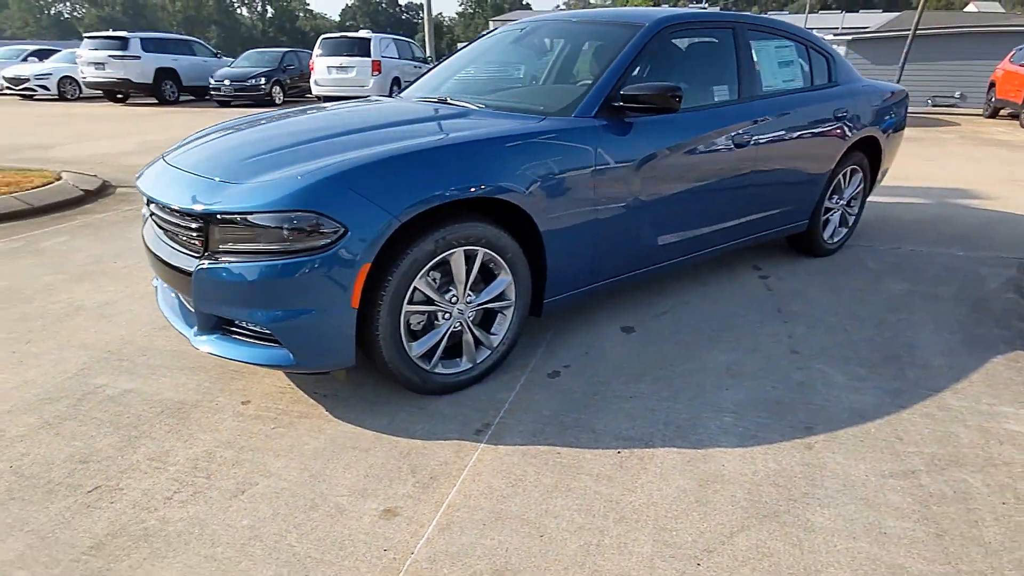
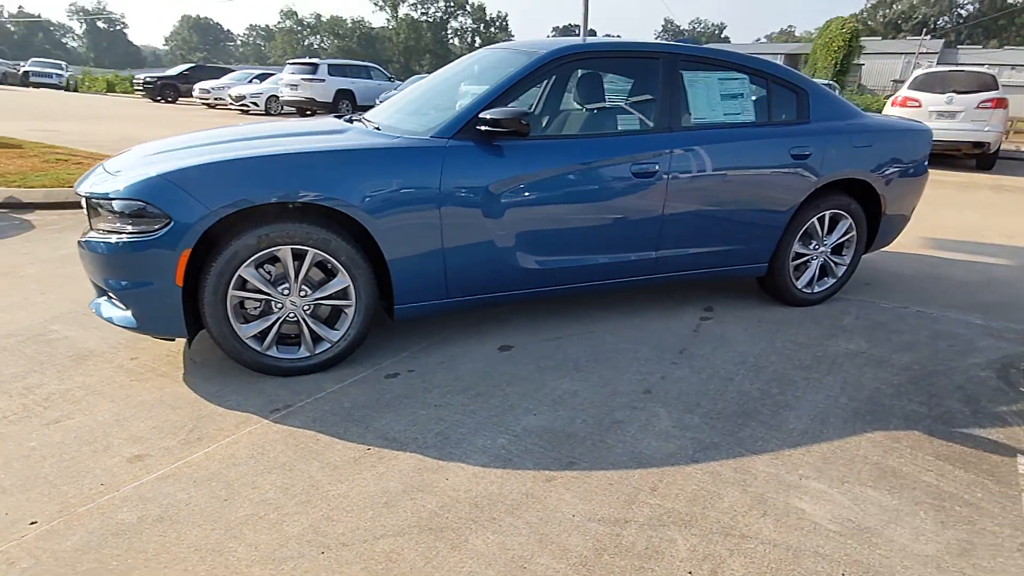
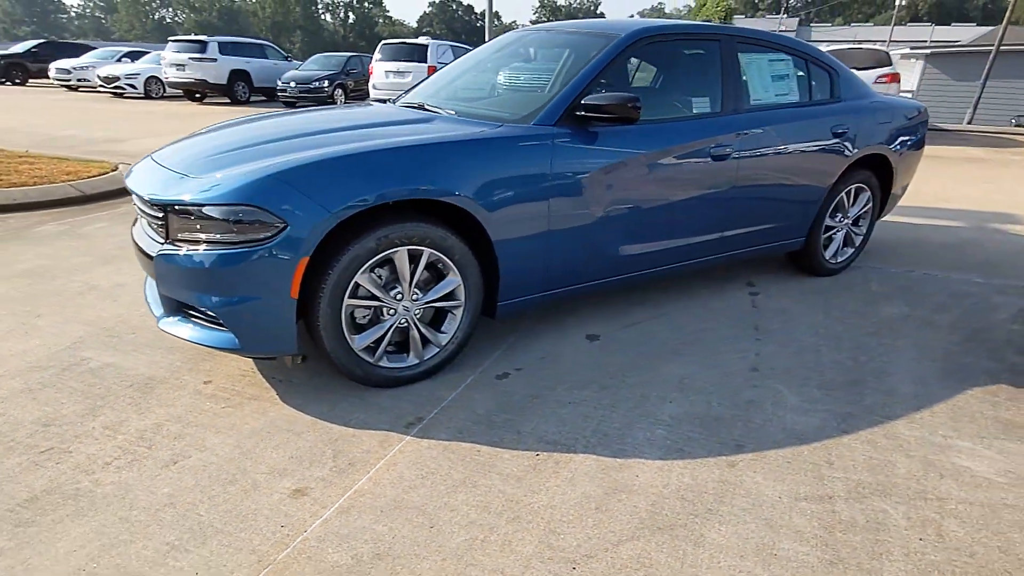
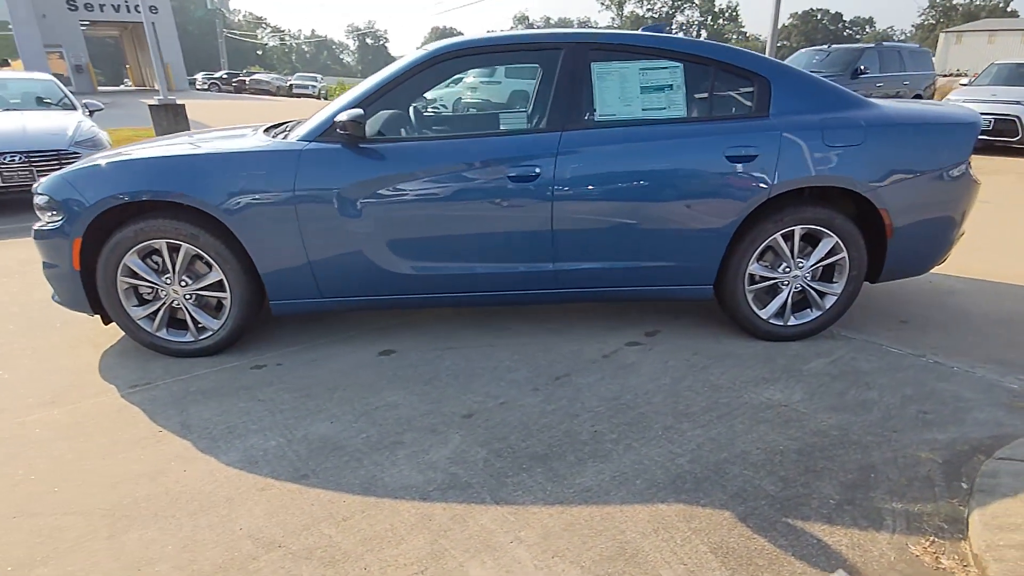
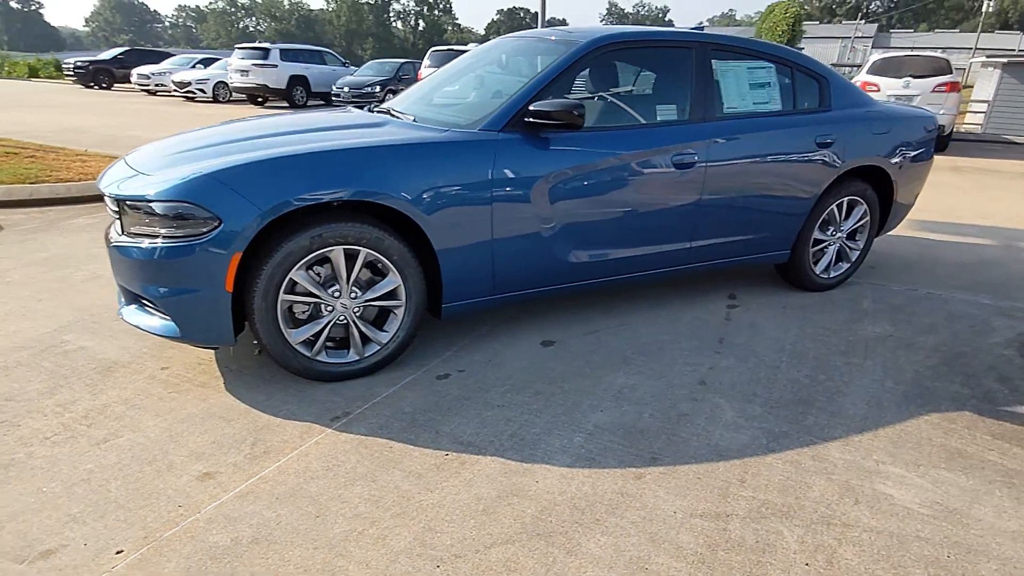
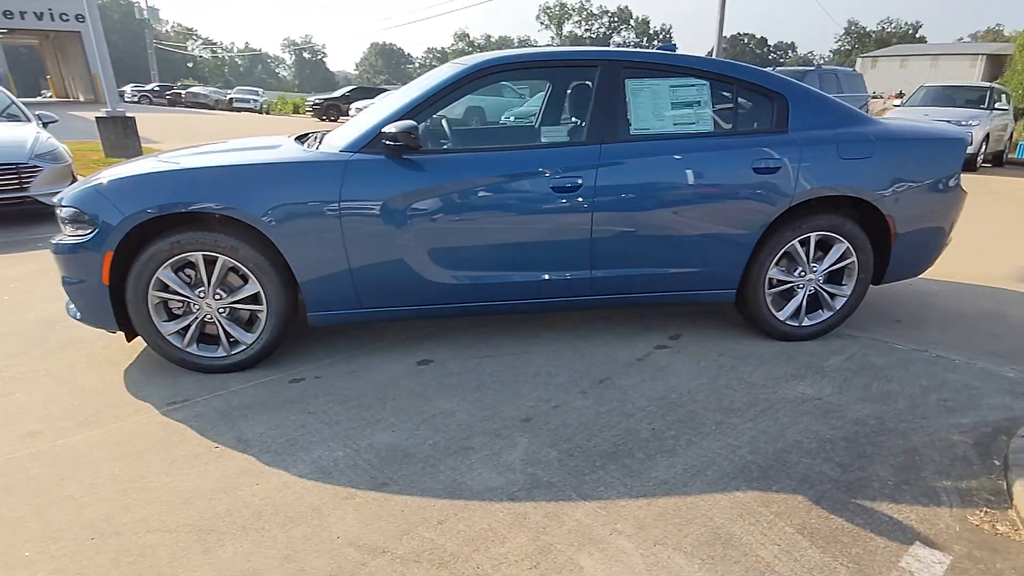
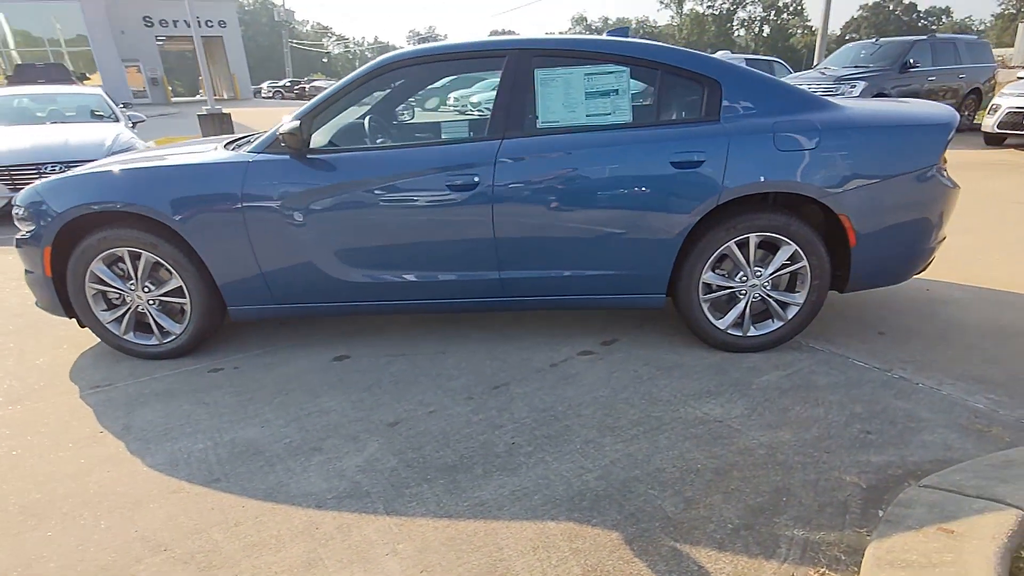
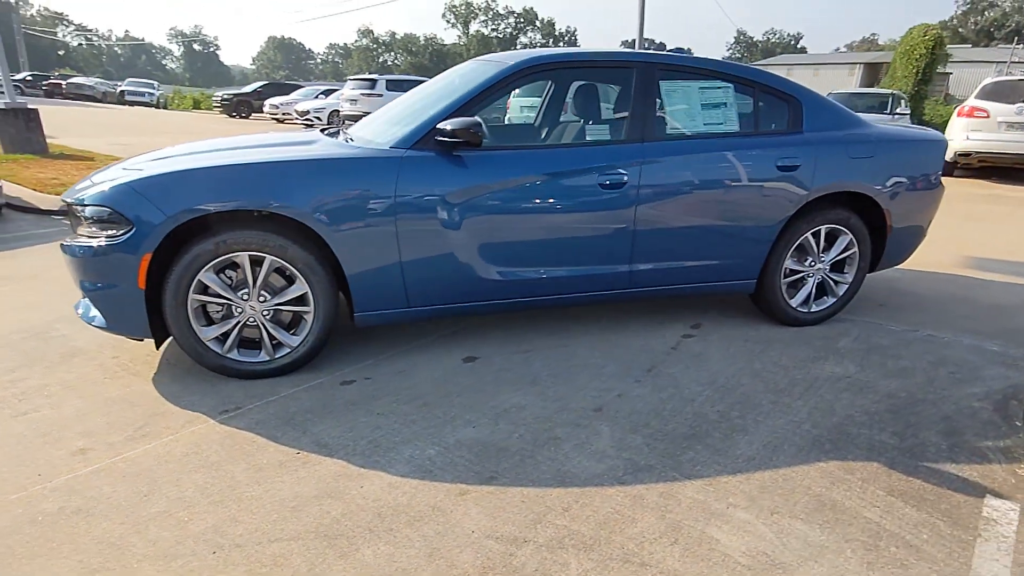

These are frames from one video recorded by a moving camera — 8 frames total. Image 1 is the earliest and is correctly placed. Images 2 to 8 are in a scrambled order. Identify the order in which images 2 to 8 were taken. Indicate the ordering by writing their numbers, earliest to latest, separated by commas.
3, 5, 2, 8, 6, 4, 7
